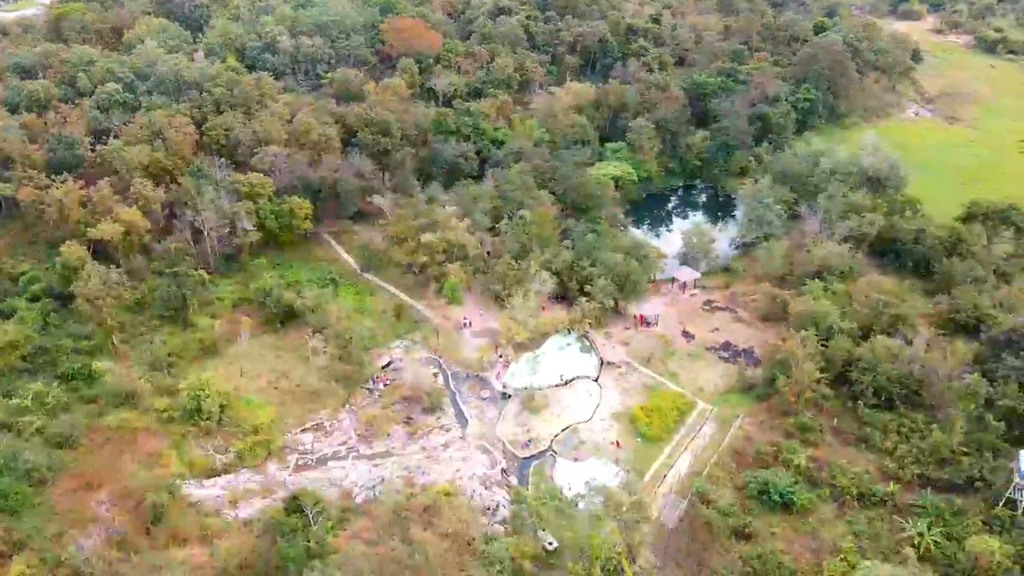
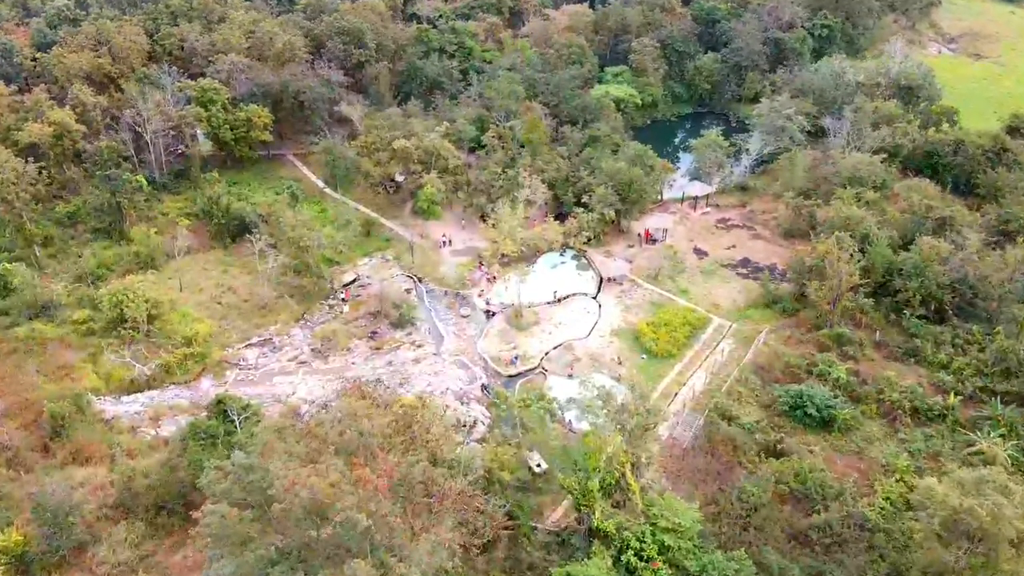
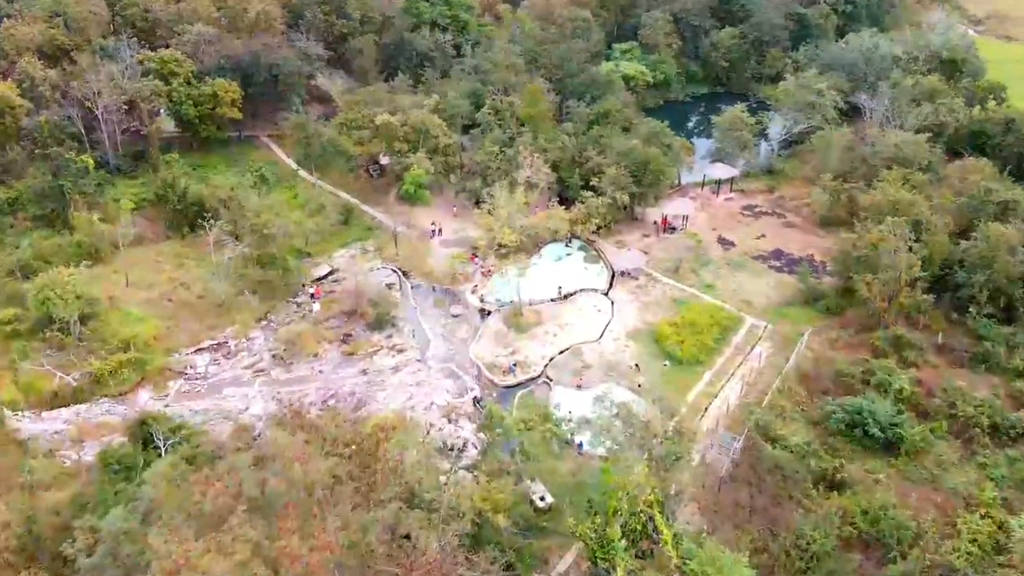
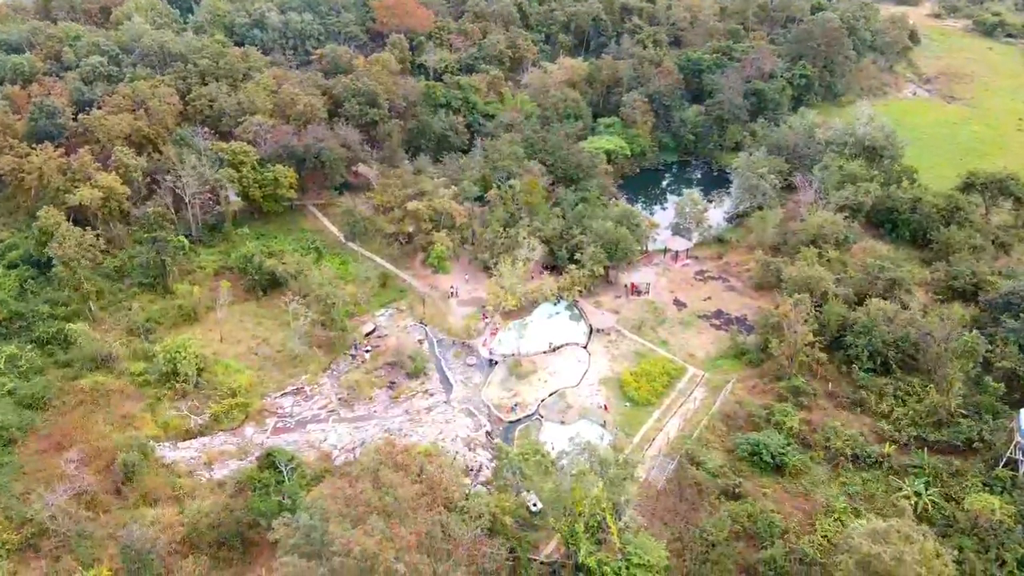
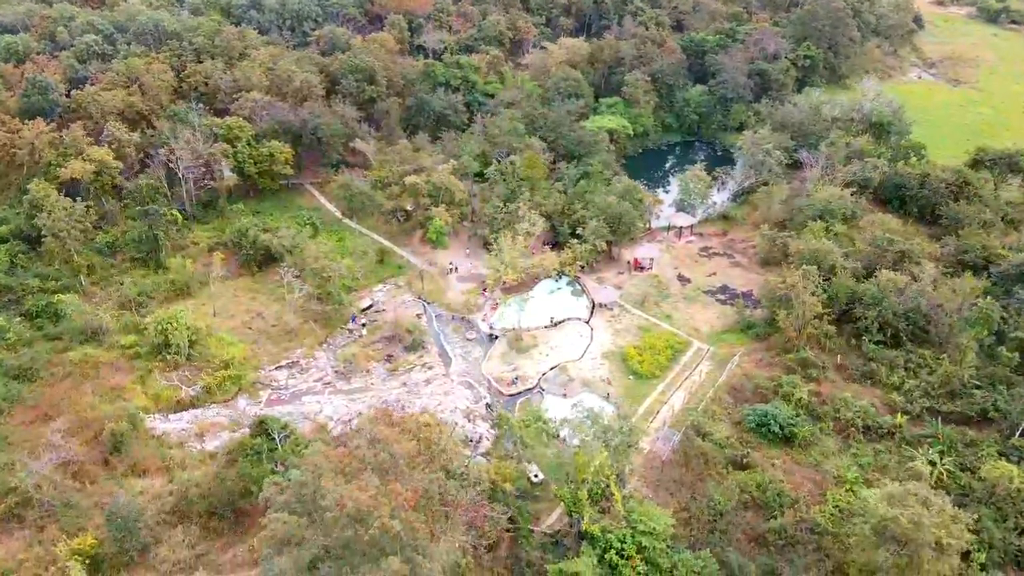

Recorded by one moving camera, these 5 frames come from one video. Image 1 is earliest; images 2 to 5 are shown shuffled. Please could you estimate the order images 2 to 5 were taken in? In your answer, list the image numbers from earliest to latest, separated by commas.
4, 5, 2, 3
